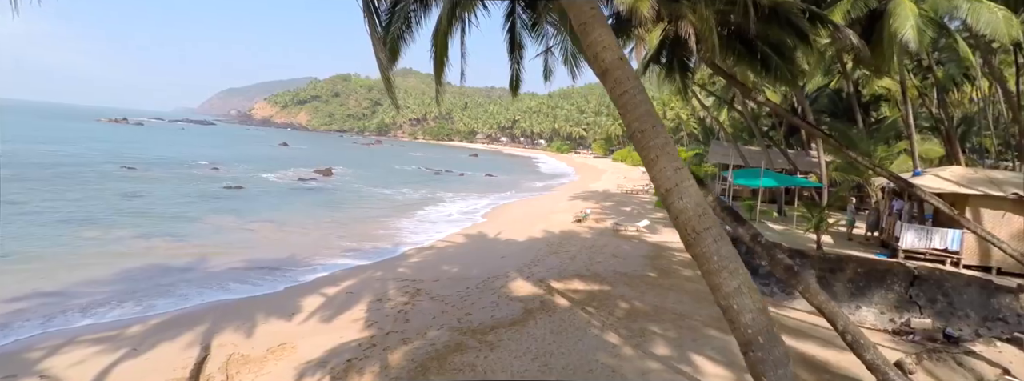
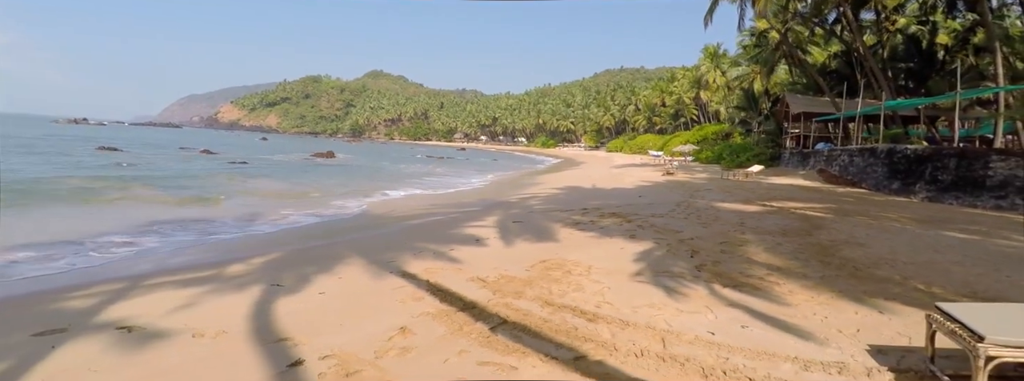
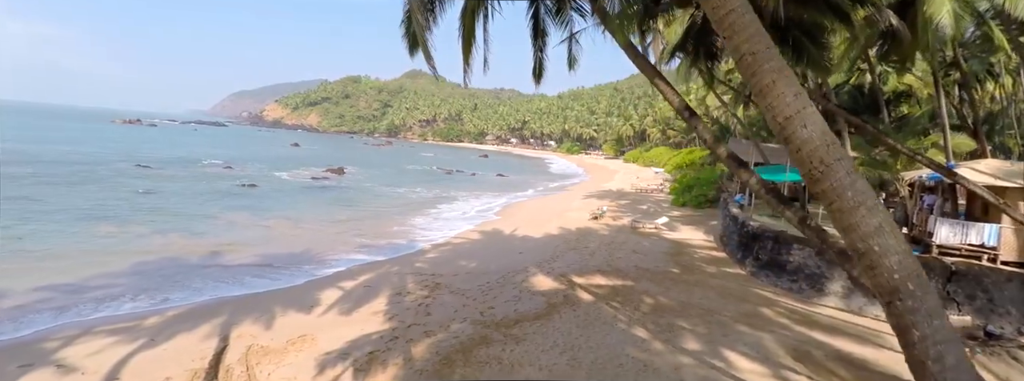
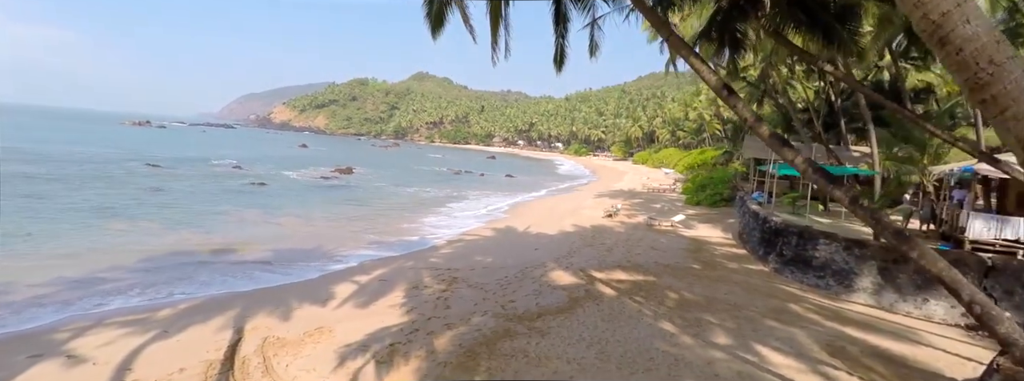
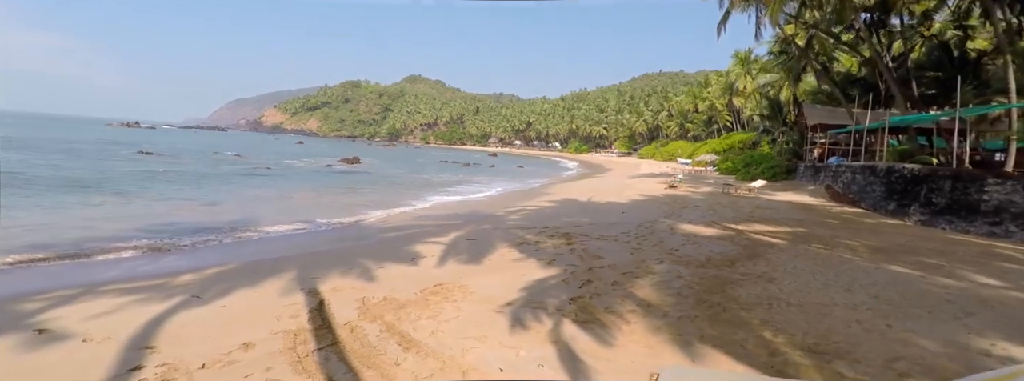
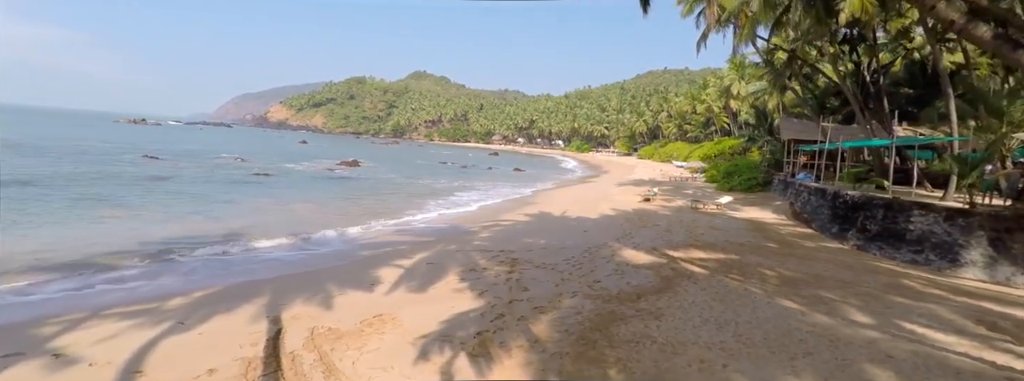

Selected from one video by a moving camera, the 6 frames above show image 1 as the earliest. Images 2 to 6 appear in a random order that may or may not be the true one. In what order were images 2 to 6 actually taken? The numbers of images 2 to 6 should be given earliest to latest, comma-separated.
3, 4, 6, 5, 2
